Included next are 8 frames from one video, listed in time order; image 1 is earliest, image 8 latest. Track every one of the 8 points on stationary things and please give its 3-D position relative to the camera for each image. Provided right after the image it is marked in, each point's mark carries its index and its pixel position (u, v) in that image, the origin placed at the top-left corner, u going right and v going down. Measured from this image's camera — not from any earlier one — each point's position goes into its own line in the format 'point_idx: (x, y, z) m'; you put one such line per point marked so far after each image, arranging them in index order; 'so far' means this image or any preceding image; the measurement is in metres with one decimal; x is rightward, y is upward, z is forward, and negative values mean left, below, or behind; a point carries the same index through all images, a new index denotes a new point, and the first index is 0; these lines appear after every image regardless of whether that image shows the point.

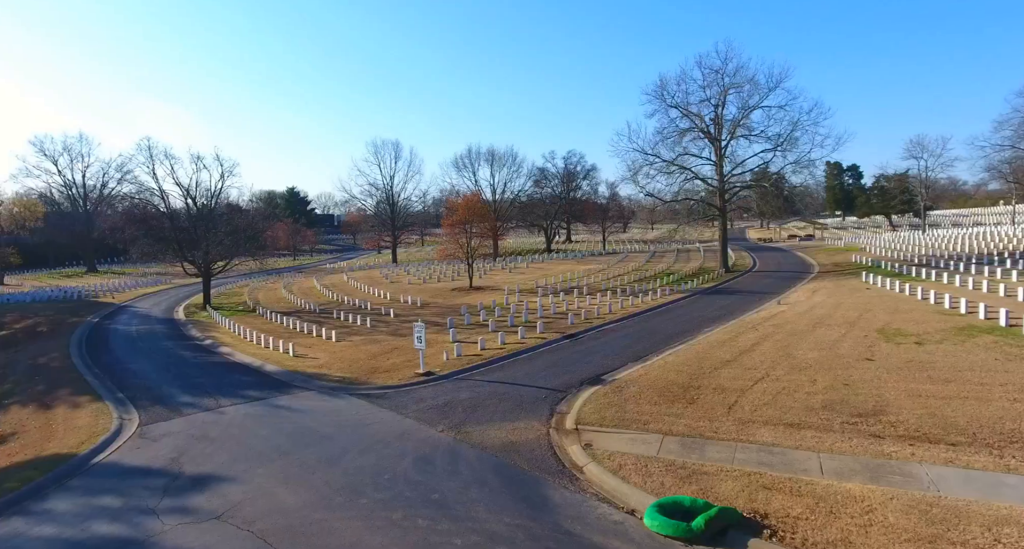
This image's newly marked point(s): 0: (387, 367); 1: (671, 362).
0: (-3.0, -2.2, +15.3) m
1: (+3.4, -1.9, +13.8) m
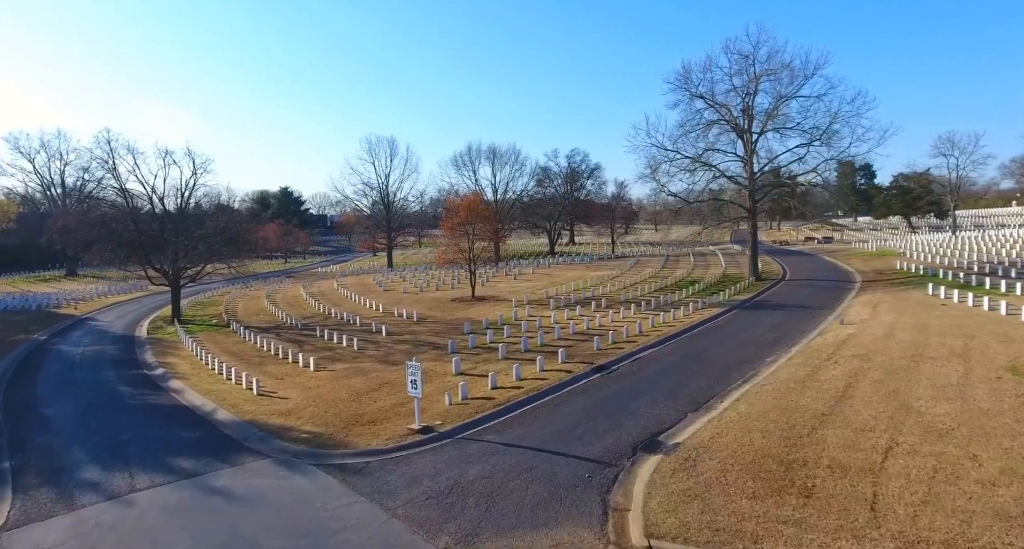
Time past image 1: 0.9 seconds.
0: (-2.6, -2.6, +11.9) m
1: (+3.8, -2.3, +10.5) m
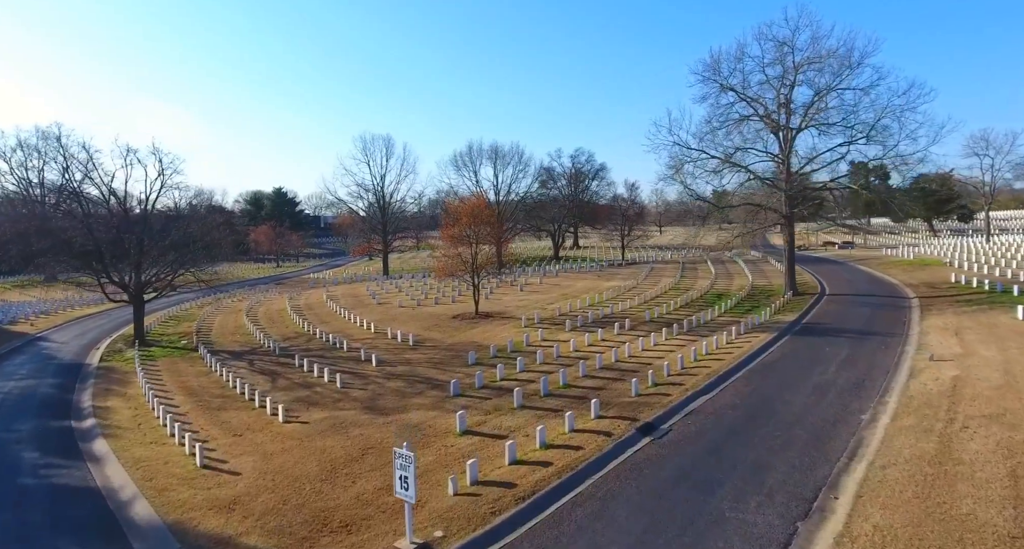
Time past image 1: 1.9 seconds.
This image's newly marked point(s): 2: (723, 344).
0: (-2.2, -3.2, +8.5) m
1: (+4.2, -2.8, +7.1) m
2: (+5.9, -1.9, +18.3) m
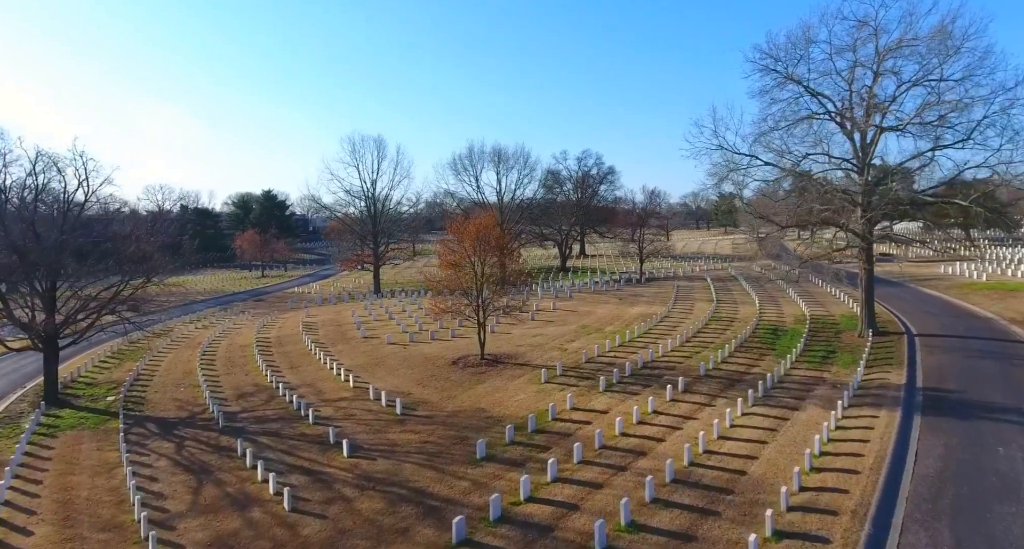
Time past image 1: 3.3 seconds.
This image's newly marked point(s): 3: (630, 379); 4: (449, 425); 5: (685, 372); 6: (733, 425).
0: (-1.6, -4.3, +3.2) m
1: (+4.7, -4.0, +1.8) m
2: (+6.5, -3.1, +13.0) m
3: (+3.4, -3.0, +18.8) m
4: (-1.5, -3.5, +15.5) m
5: (+5.1, -2.8, +19.2) m
6: (+4.8, -3.2, +14.0) m
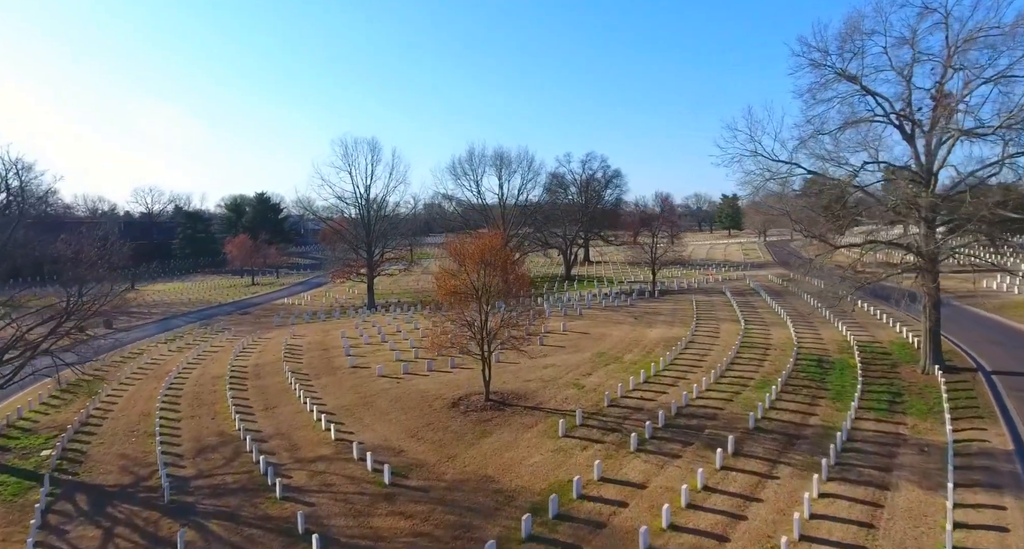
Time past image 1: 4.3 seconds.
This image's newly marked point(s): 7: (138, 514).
0: (-1.3, -5.1, +0.1) m
1: (+5.1, -4.8, -1.2) m
2: (+6.8, -3.9, +9.9) m
3: (+3.7, -3.8, +15.7) m
4: (-1.2, -4.3, +12.4) m
5: (+5.4, -3.6, +16.1) m
6: (+5.1, -4.0, +10.9) m
7: (-7.2, -4.6, +12.6) m
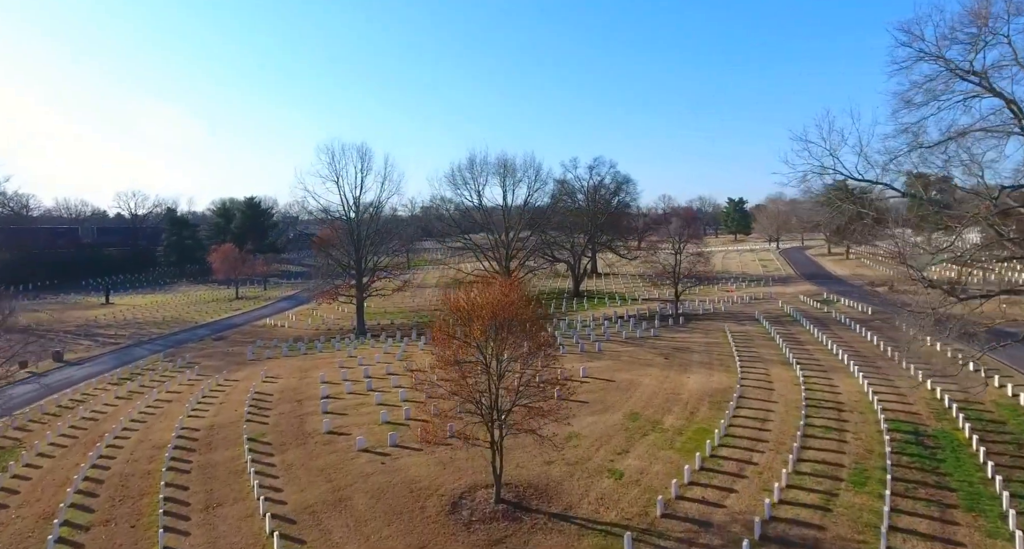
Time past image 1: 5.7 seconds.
0: (-0.9, -6.4, -4.6) m
1: (+5.5, -6.1, -5.9) m
2: (+7.2, -5.2, +5.2) m
3: (+4.1, -5.1, +11.0) m
4: (-0.8, -5.6, +7.7) m
5: (+5.8, -4.9, +11.4) m
6: (+5.5, -5.4, +6.2) m
7: (-6.8, -5.9, +7.9) m
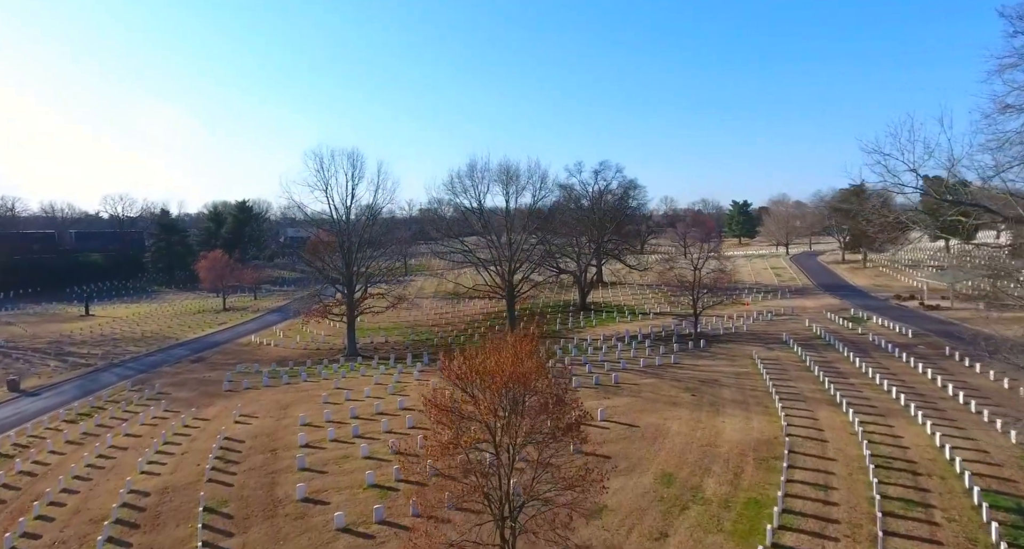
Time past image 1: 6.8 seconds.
0: (-0.5, -7.3, -7.9) m
1: (+5.8, -7.0, -9.2) m
2: (+7.5, -6.2, +2.0) m
3: (+4.4, -6.0, +7.7) m
4: (-0.5, -6.6, +4.5) m
5: (+6.1, -5.8, +8.2) m
6: (+5.8, -6.3, +2.9) m
7: (-6.5, -6.9, +4.6) m
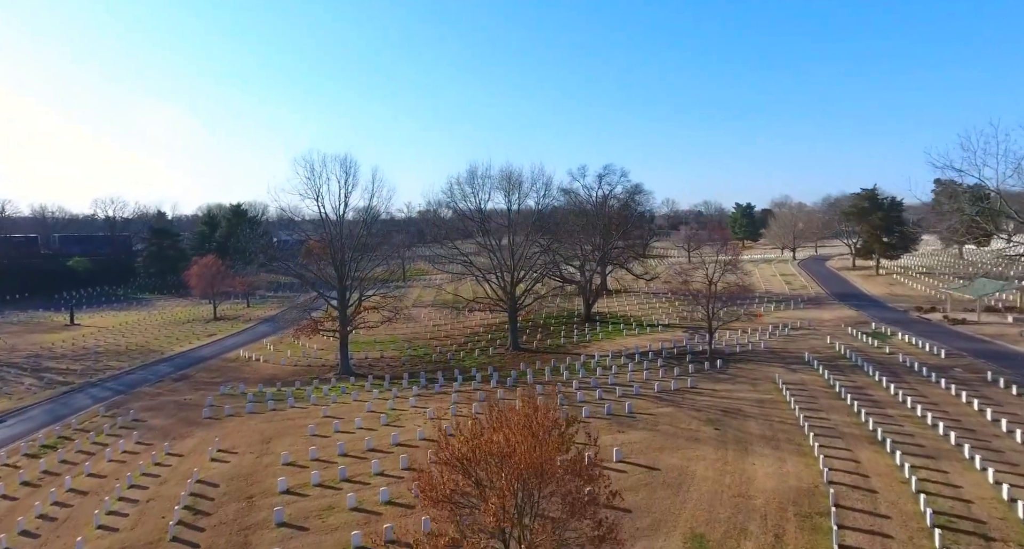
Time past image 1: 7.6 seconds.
0: (-0.4, -8.0, -10.1) m
1: (+6.0, -7.7, -11.4) m
2: (+7.7, -6.9, -0.3) m
3: (+4.6, -6.7, +5.5) m
4: (-0.3, -7.3, +2.2) m
5: (+6.3, -6.5, +5.9) m
6: (+6.0, -7.0, +0.7) m
7: (-6.3, -7.6, +2.3) m
